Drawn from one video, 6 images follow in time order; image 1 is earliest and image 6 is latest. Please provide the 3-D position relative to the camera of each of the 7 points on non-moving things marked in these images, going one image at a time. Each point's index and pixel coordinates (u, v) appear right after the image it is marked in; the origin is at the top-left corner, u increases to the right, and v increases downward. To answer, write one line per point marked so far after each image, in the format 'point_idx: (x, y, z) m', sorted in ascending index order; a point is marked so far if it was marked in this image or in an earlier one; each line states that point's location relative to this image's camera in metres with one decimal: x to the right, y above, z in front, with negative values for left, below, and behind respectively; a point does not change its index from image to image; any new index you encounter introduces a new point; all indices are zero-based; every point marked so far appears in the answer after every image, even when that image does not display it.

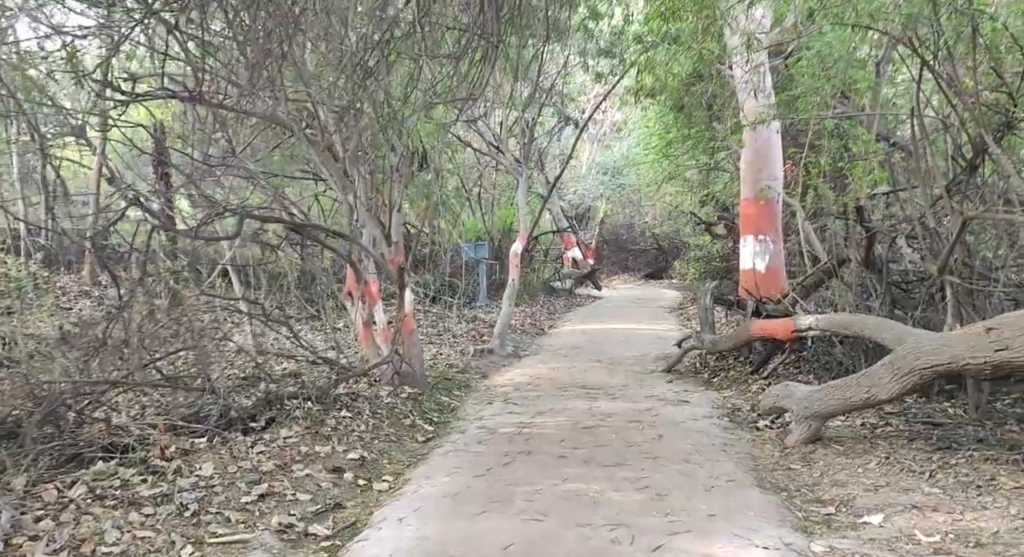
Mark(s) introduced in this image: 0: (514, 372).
0: (0.0, -1.1, +9.7) m
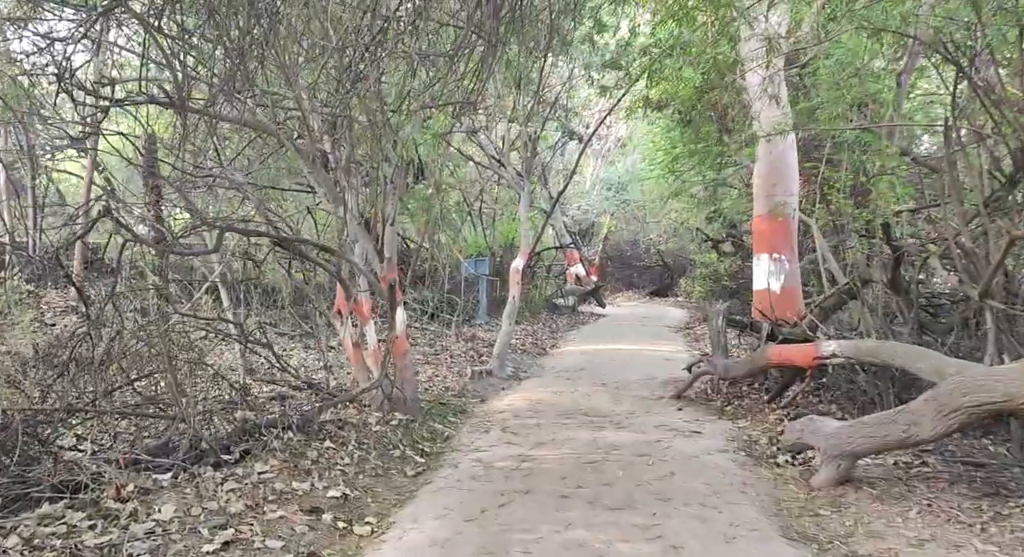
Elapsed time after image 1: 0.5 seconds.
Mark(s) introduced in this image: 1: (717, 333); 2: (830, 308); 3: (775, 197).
0: (0.0, -1.3, +9.2) m
1: (+2.1, -0.6, +8.5) m
2: (+3.2, -0.3, +8.2) m
3: (+2.9, +0.9, +9.1) m
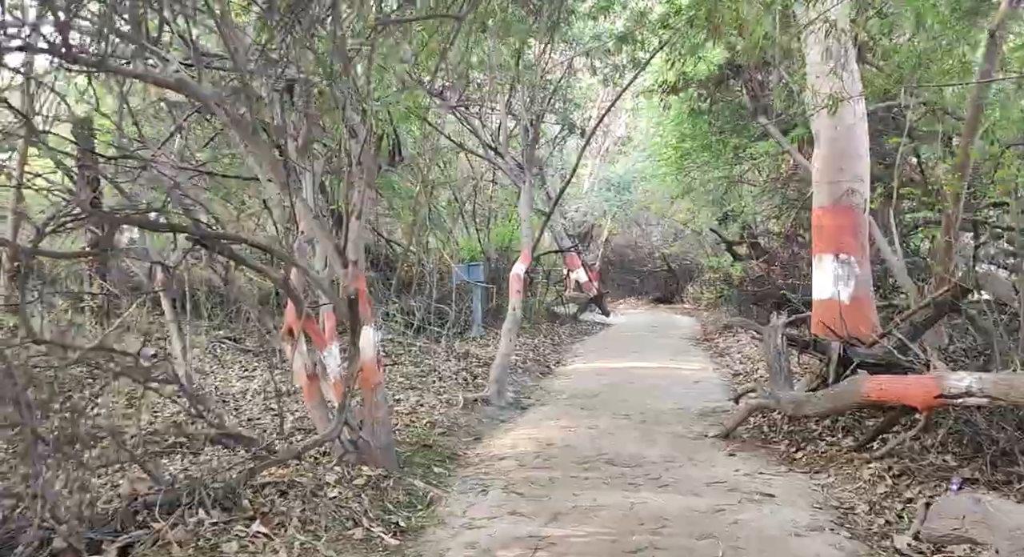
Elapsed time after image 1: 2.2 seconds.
0: (+0.1, -1.4, +7.4) m
1: (+2.2, -0.6, +6.7) m
2: (+3.2, -0.3, +6.4) m
3: (+2.9, +0.9, +7.3) m
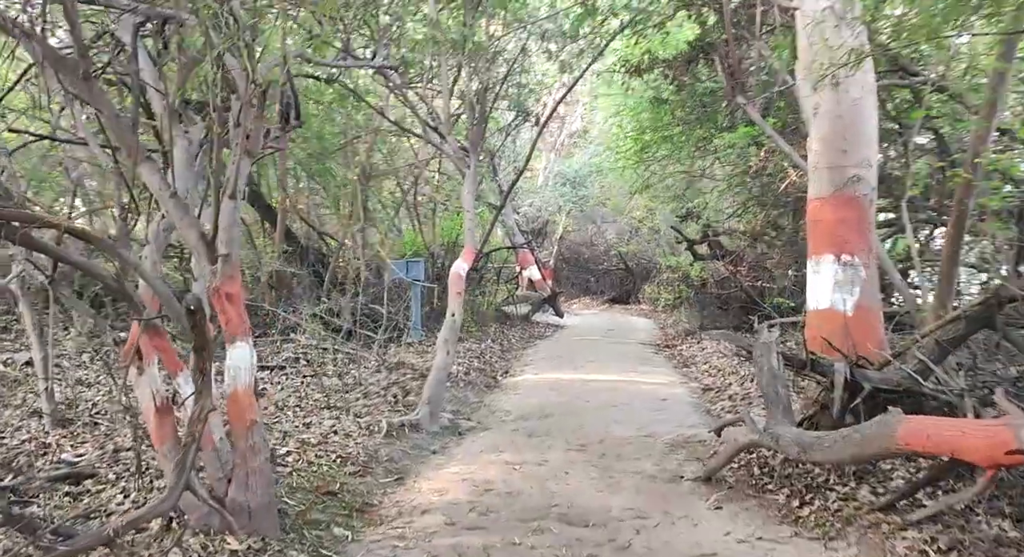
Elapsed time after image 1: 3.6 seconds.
0: (-0.5, -1.4, +6.0) m
1: (+1.7, -0.7, +5.4) m
2: (+2.8, -0.4, +5.2) m
3: (+2.5, +0.8, +6.0) m
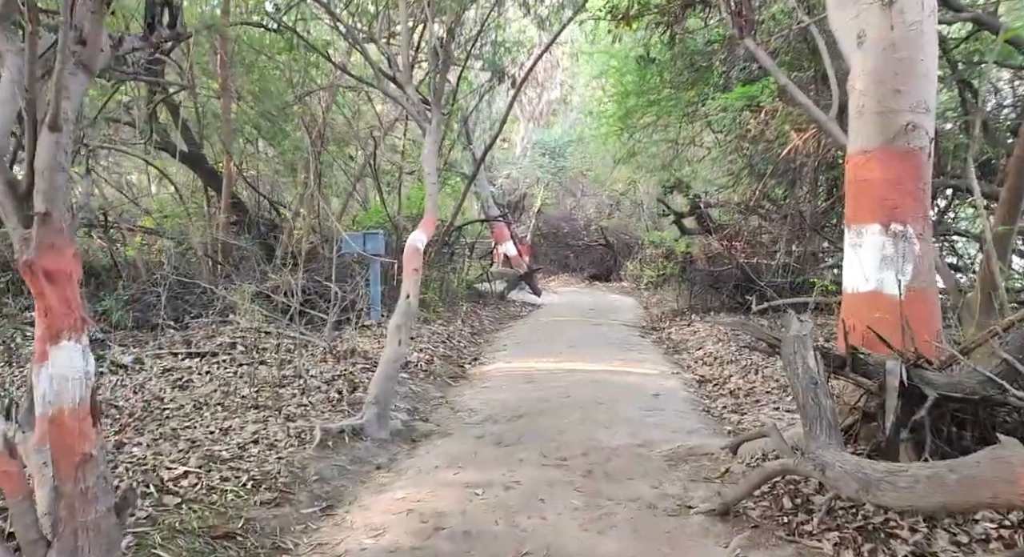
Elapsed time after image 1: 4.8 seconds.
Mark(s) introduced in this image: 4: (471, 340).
0: (-0.7, -1.3, +4.7) m
1: (+1.5, -0.5, +4.1) m
2: (+2.6, -0.3, +4.0) m
3: (+2.2, +1.0, +4.8) m
4: (-0.6, -0.8, +11.2) m
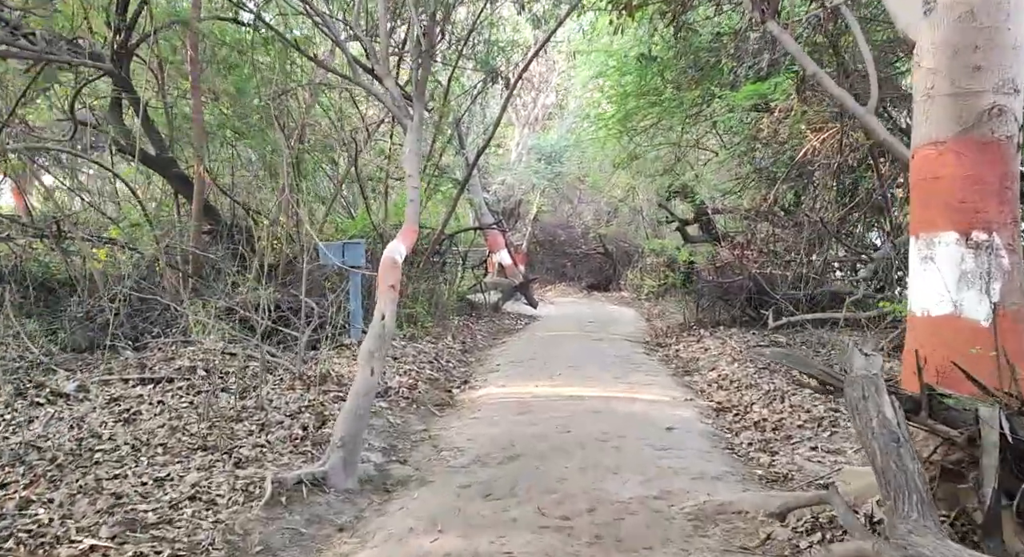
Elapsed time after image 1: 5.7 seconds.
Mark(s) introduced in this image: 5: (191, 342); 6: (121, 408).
0: (-0.7, -1.4, +3.7) m
1: (+1.5, -0.6, +3.2) m
2: (+2.5, -0.4, +3.0) m
3: (+2.2, +0.9, +3.8) m
4: (-0.7, -1.0, +10.2) m
5: (-3.4, -0.7, +8.7) m
6: (-3.3, -1.1, +6.8) m
